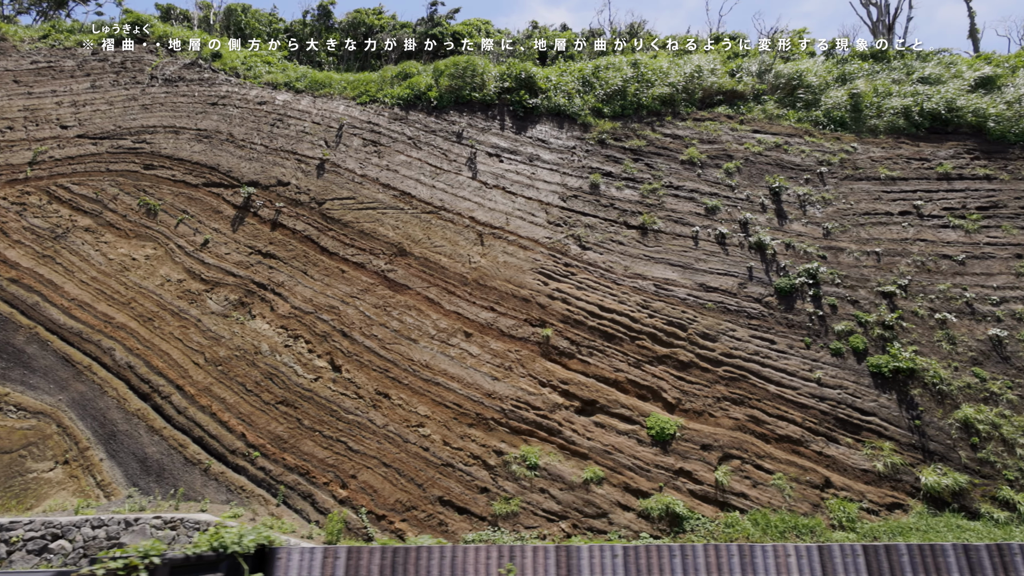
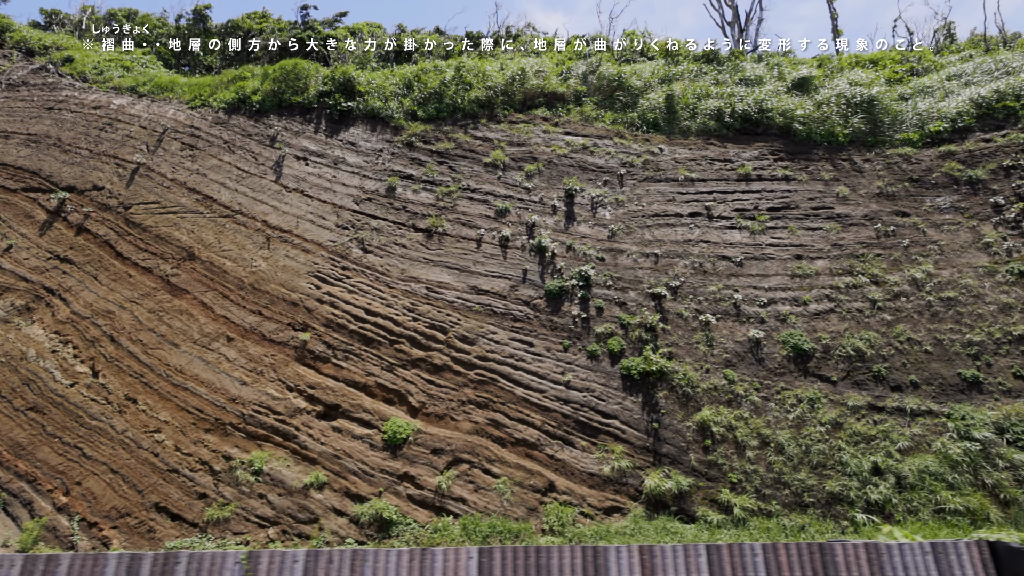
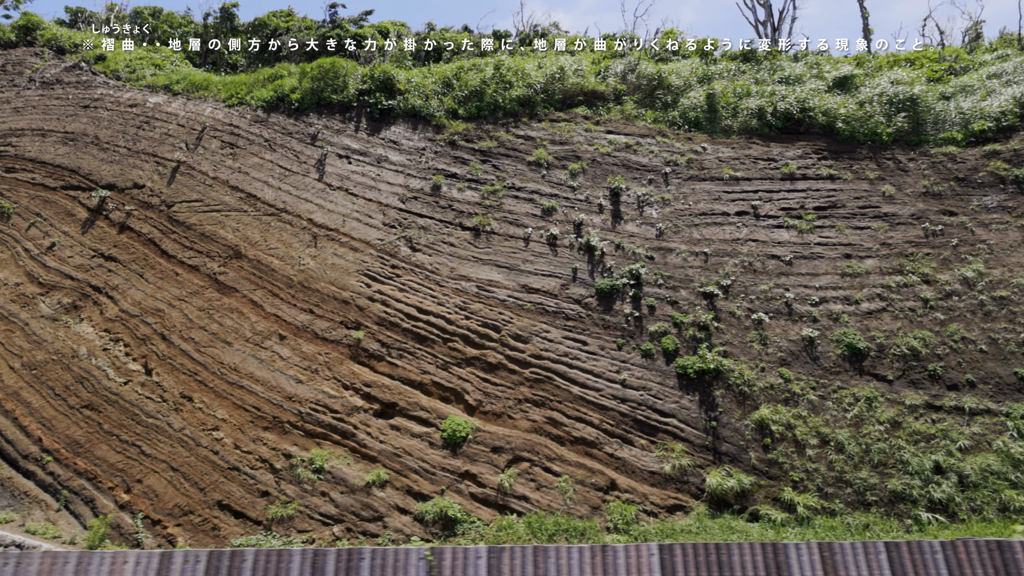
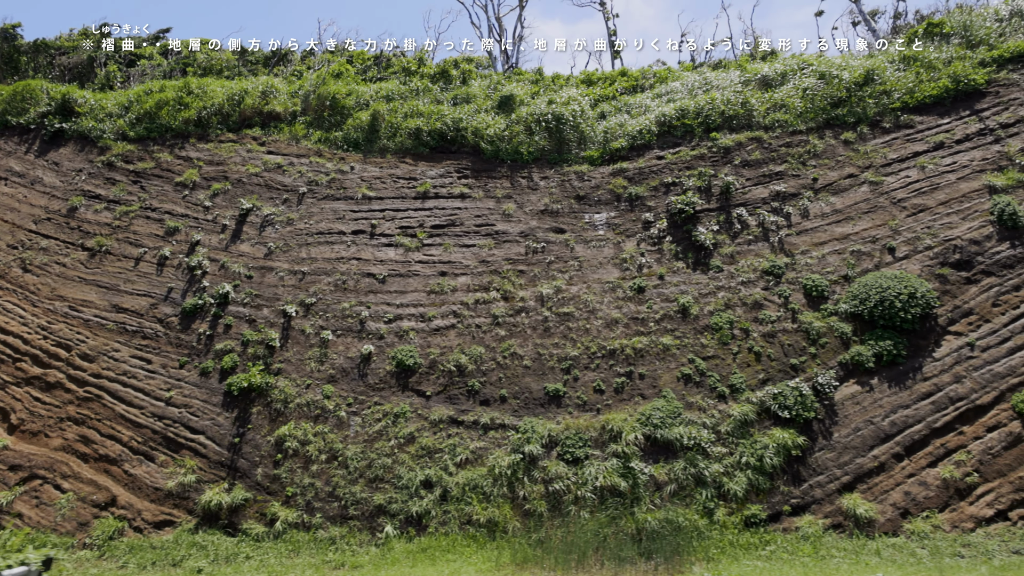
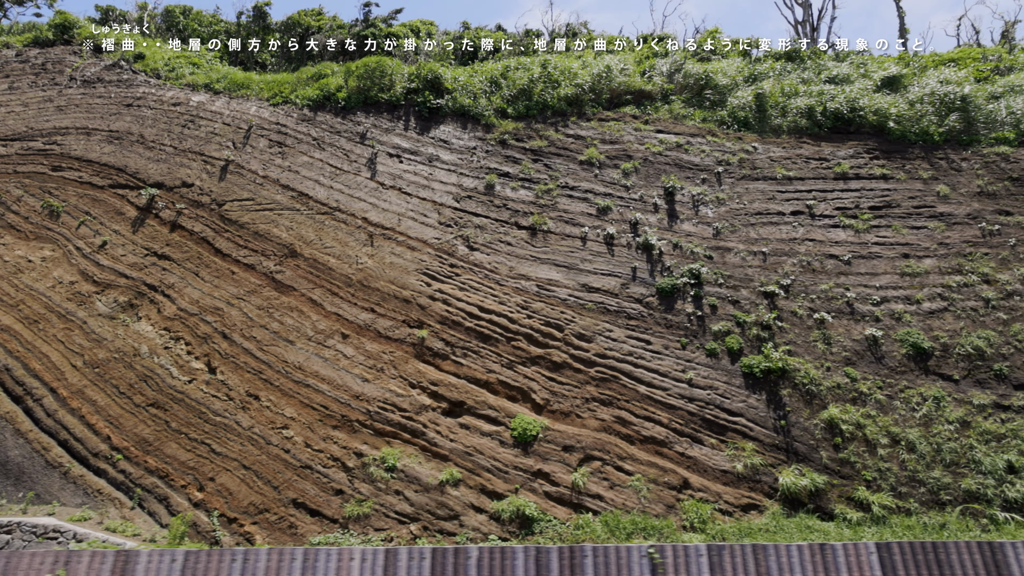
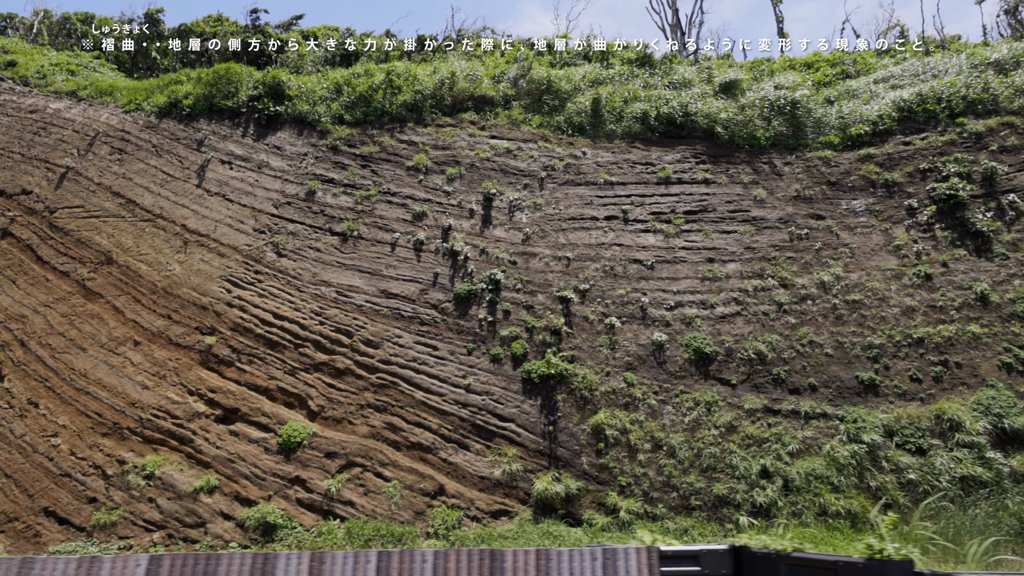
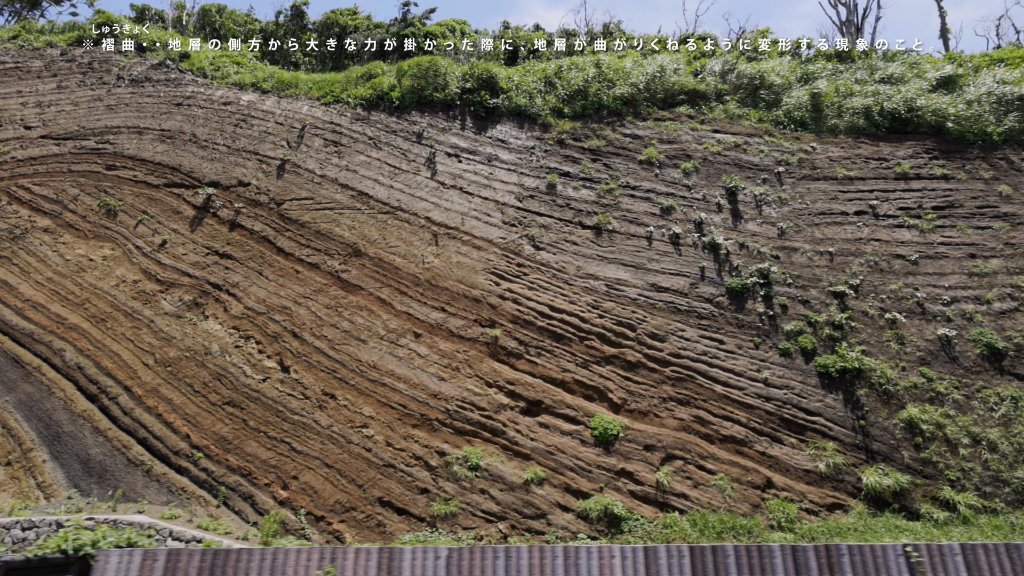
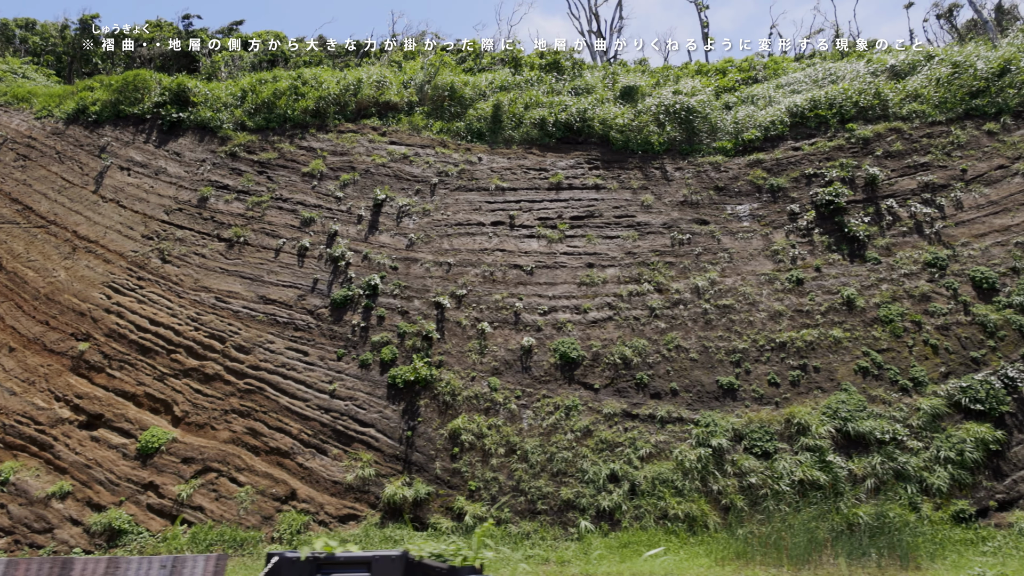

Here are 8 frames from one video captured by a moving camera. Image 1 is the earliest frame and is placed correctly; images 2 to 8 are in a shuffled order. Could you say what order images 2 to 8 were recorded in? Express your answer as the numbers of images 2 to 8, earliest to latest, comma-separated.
7, 5, 3, 2, 6, 8, 4
